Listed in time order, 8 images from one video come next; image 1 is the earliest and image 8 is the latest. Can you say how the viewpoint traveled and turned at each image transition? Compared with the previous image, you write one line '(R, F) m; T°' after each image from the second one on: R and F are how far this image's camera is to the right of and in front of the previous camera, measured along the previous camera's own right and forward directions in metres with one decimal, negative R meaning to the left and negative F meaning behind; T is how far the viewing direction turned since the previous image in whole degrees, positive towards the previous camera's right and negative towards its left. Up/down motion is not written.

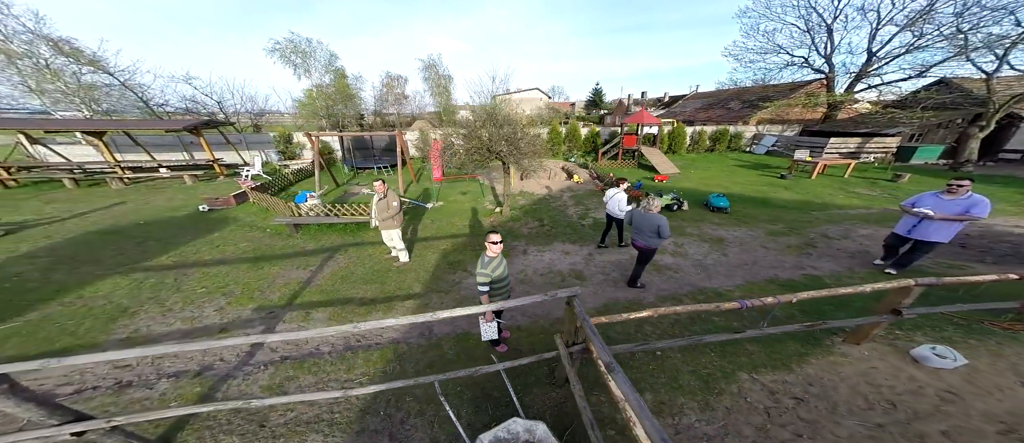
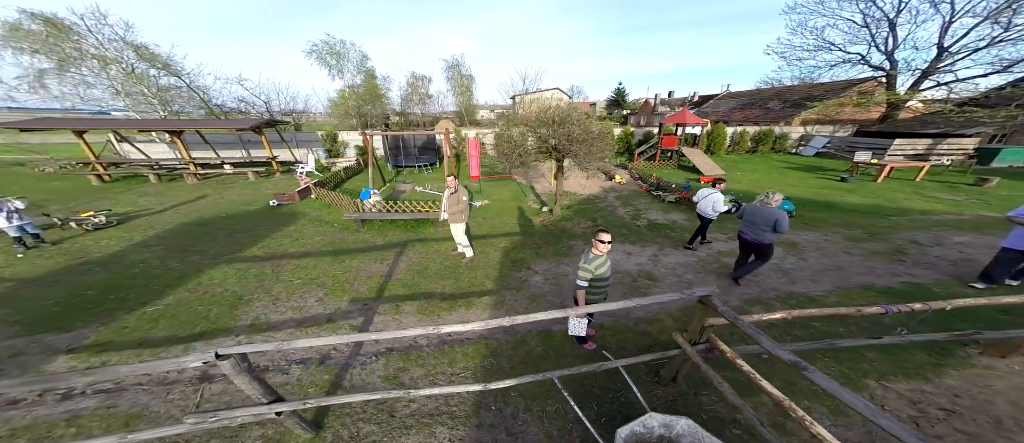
(-1.2, -0.2) m; -3°
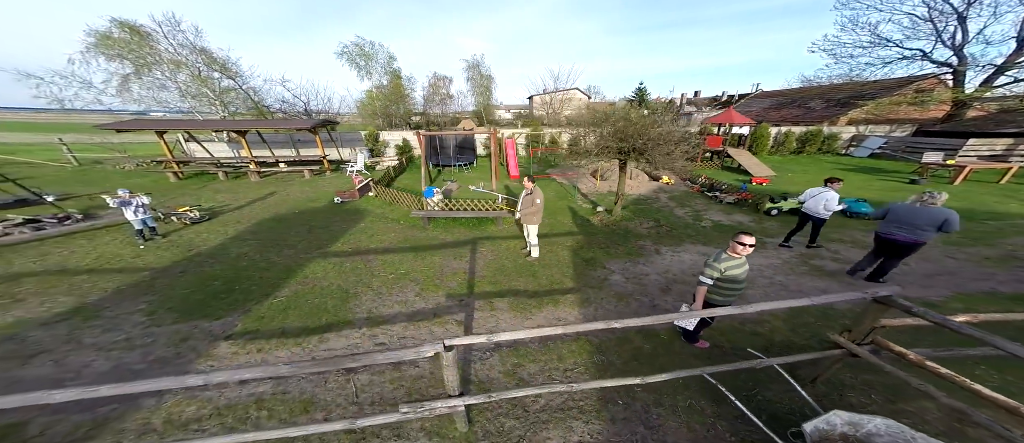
(-1.6, -0.1) m; -2°
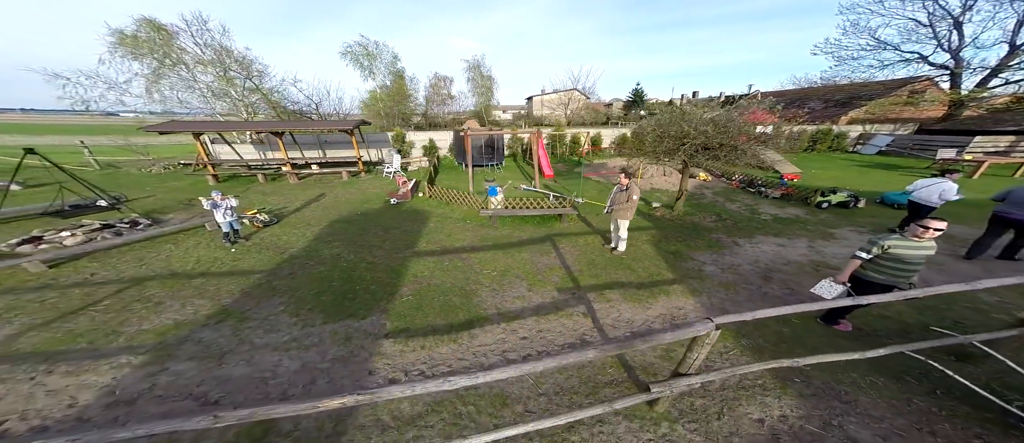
(-2.5, -0.1) m; +2°
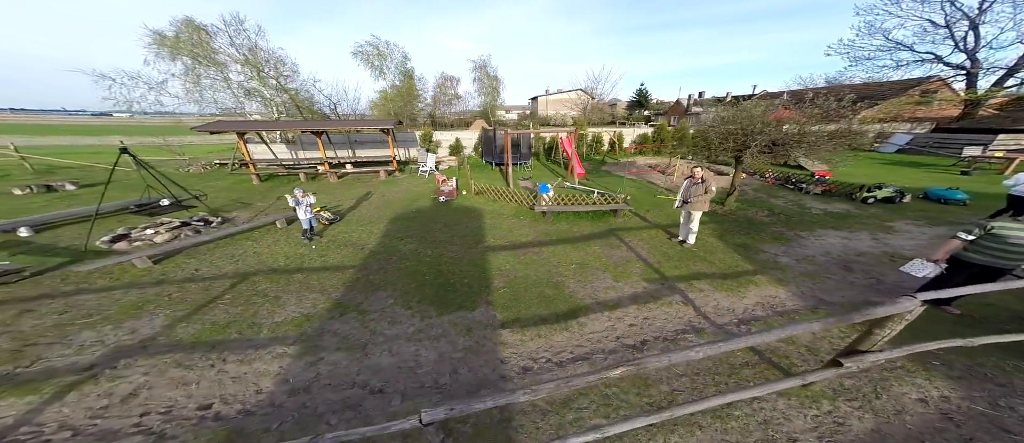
(-1.8, -0.1) m; 0°
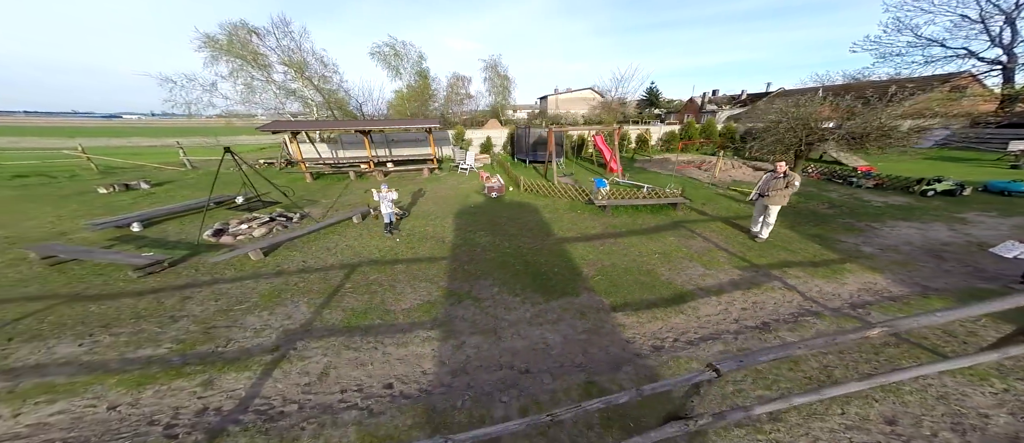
(-1.8, -0.2) m; -1°
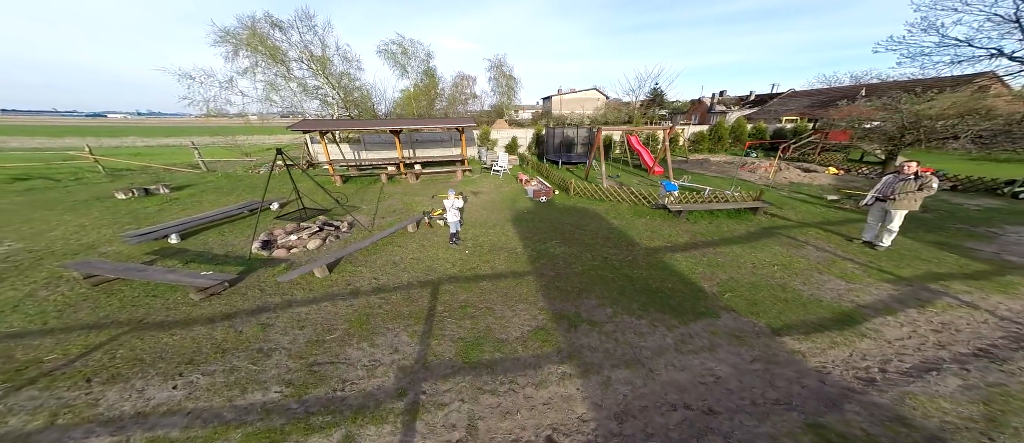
(-2.1, +0.8) m; +1°
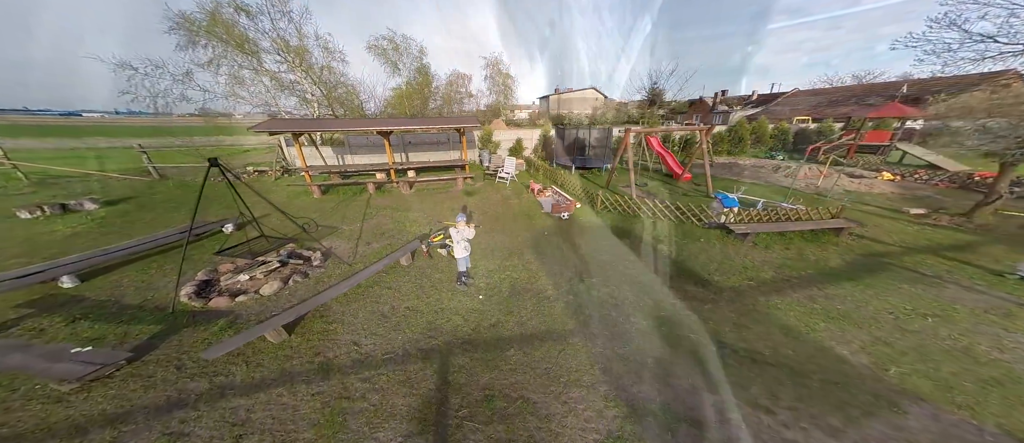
(-0.7, +1.7) m; +1°
